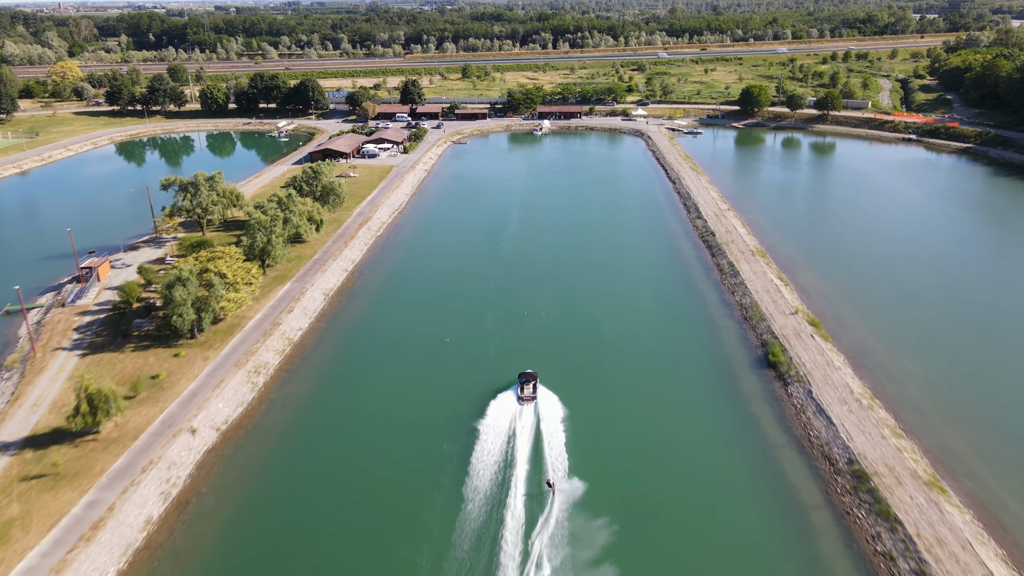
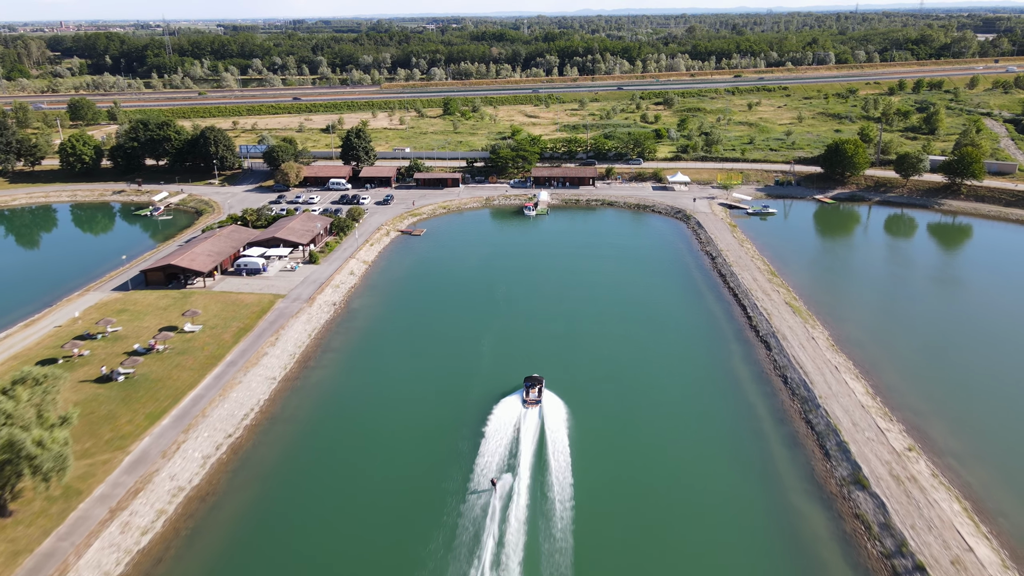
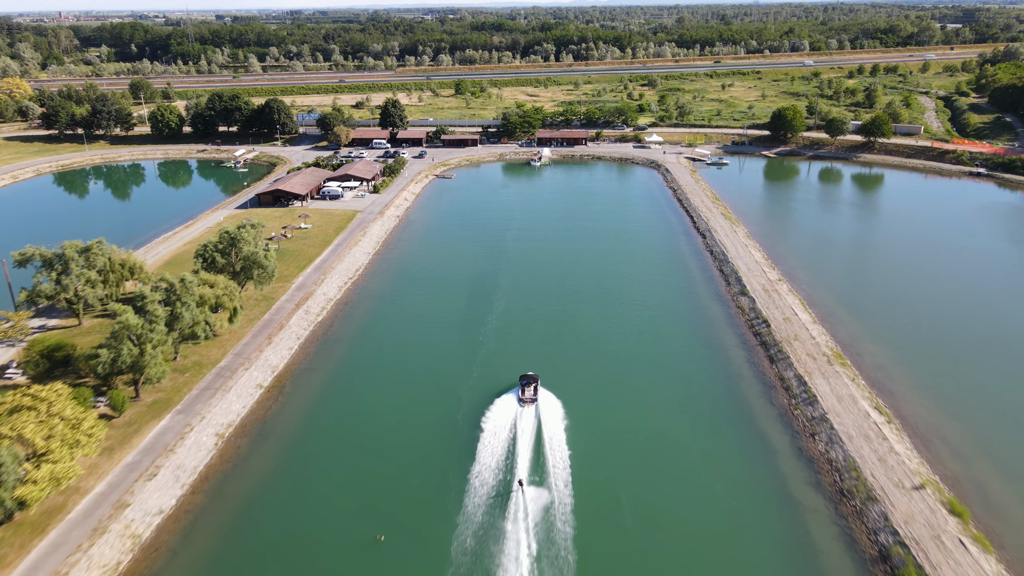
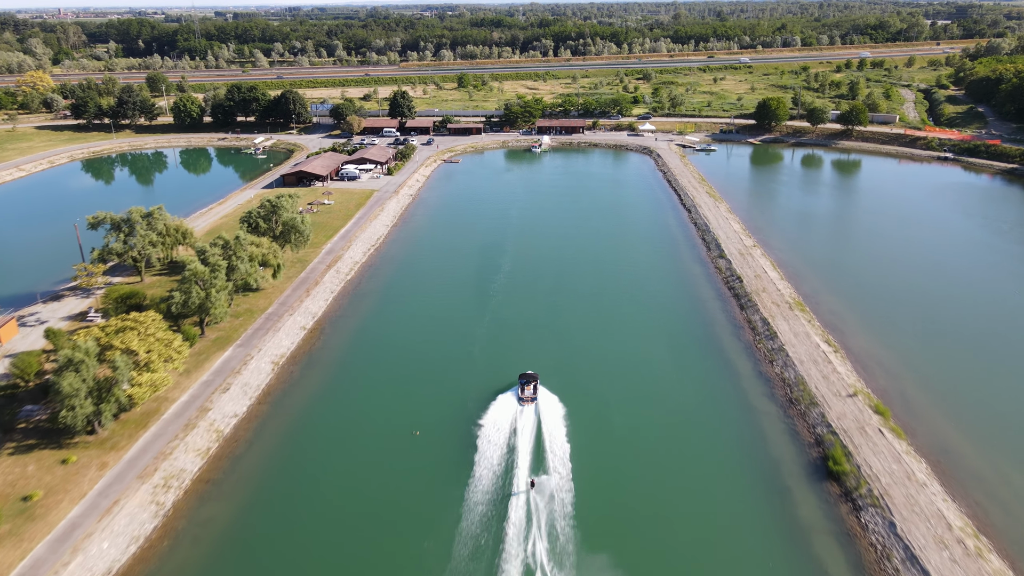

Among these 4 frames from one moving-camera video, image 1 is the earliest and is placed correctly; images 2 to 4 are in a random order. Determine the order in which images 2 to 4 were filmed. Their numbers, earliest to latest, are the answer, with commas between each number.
4, 3, 2
